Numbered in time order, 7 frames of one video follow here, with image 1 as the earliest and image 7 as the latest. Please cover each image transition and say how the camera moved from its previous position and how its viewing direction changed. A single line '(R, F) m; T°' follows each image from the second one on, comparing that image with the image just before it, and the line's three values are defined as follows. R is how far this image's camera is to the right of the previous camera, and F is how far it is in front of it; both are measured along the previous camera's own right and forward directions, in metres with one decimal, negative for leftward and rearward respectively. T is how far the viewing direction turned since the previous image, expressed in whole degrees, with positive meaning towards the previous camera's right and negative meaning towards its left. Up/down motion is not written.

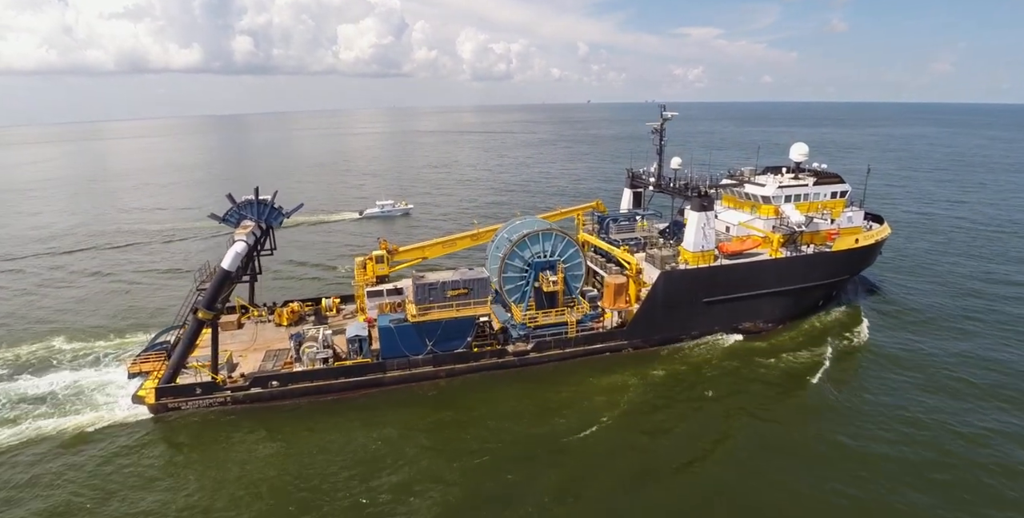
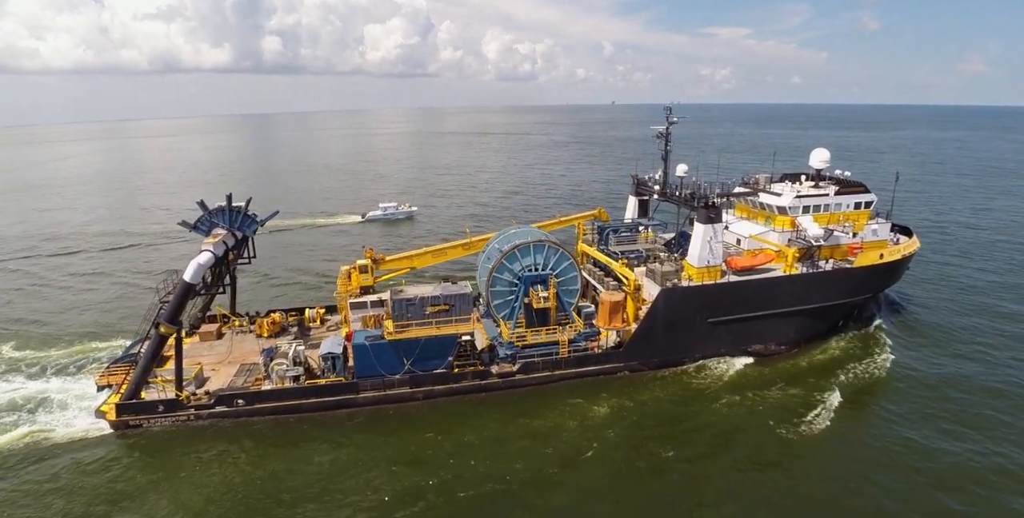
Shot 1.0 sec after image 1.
(+1.4, +1.6) m; -2°
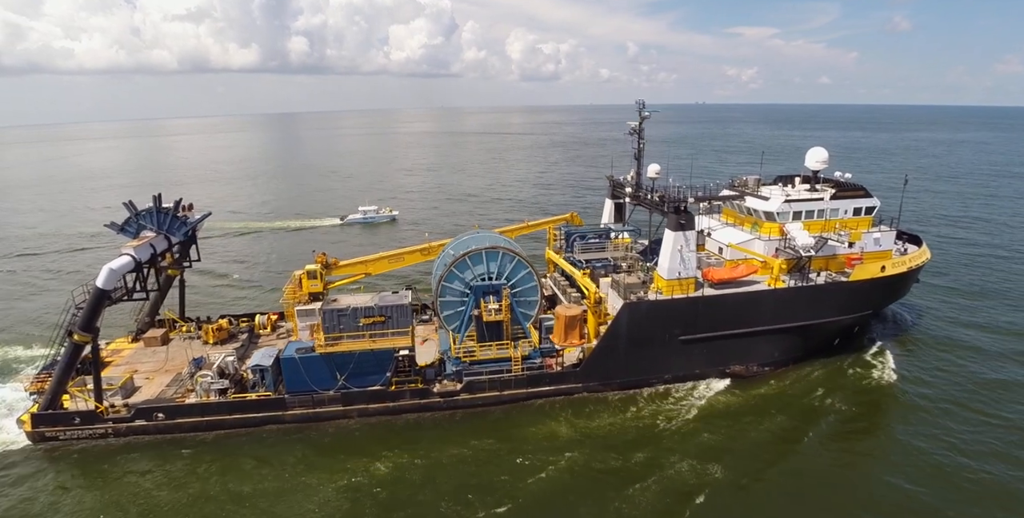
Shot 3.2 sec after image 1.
(+2.8, +1.8) m; -2°
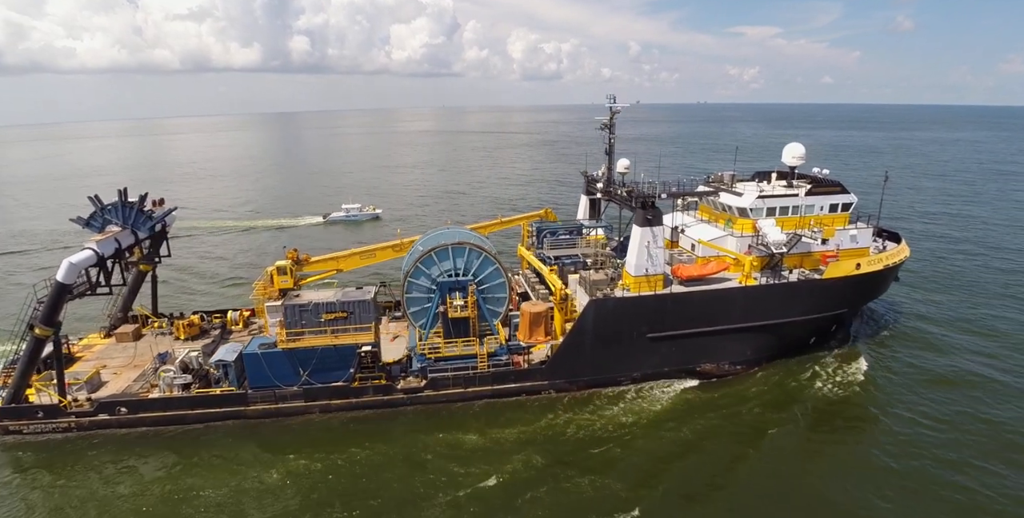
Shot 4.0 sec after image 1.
(+1.4, +0.1) m; 0°
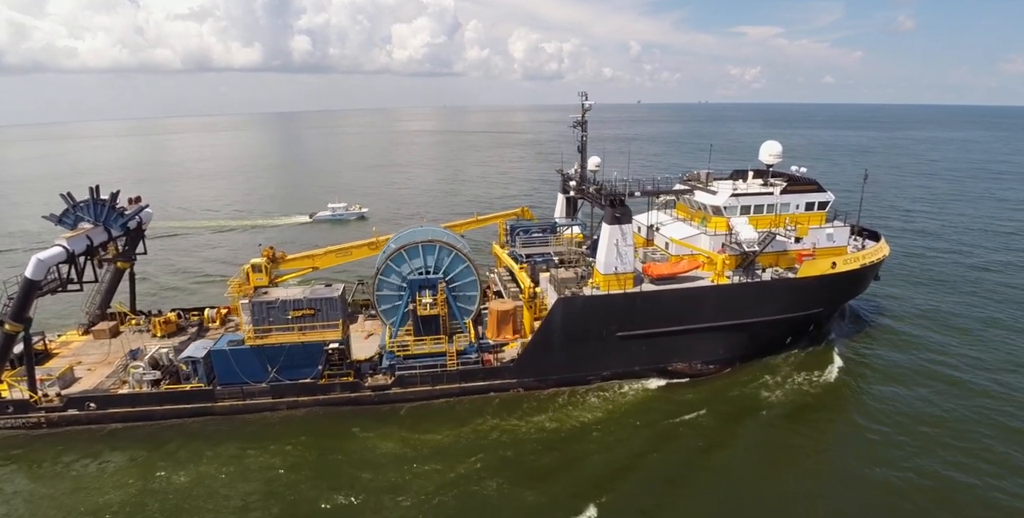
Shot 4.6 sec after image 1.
(+1.2, -0.1) m; 0°
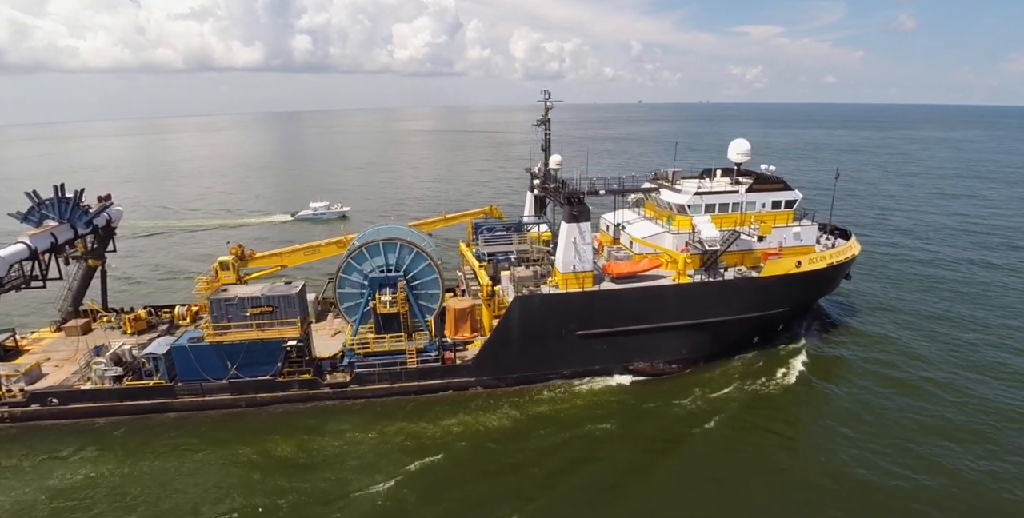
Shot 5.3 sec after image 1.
(+1.6, -0.2) m; 0°
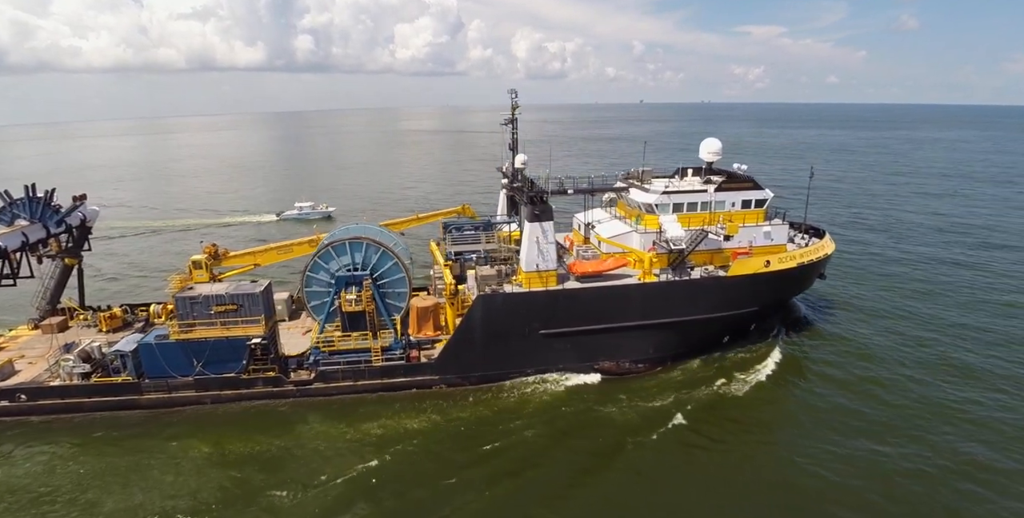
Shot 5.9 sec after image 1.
(+1.5, -0.2) m; 0°
